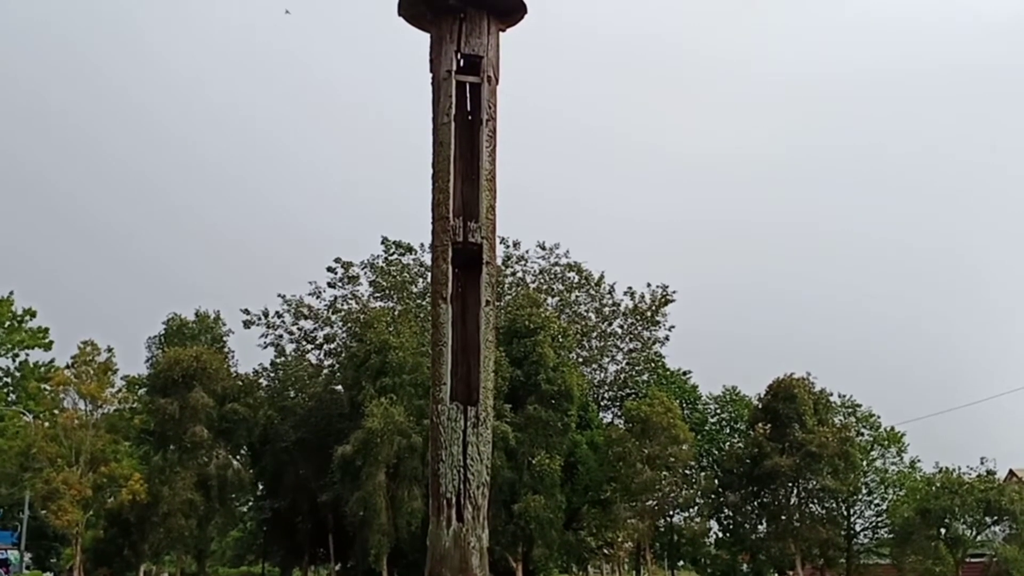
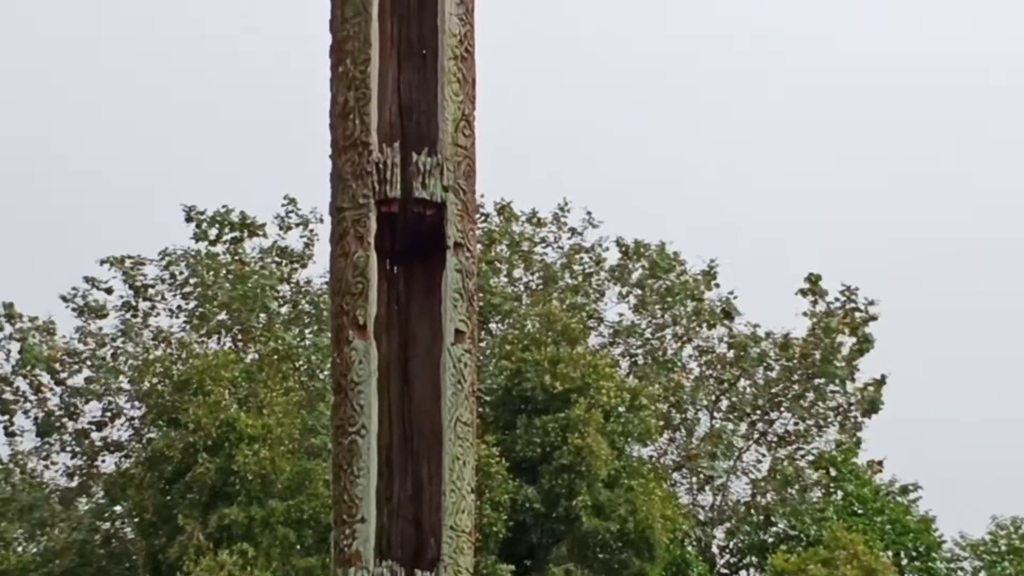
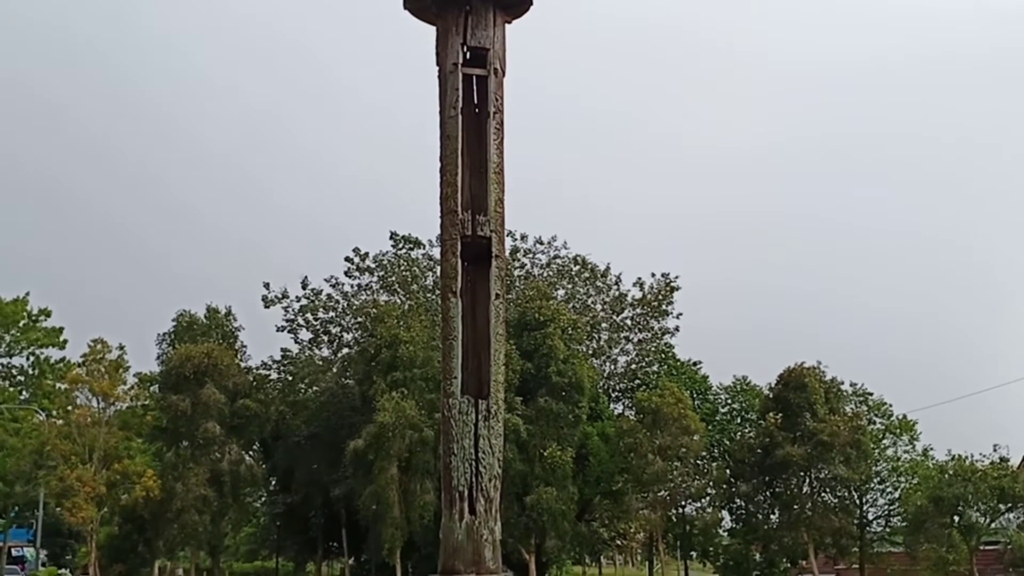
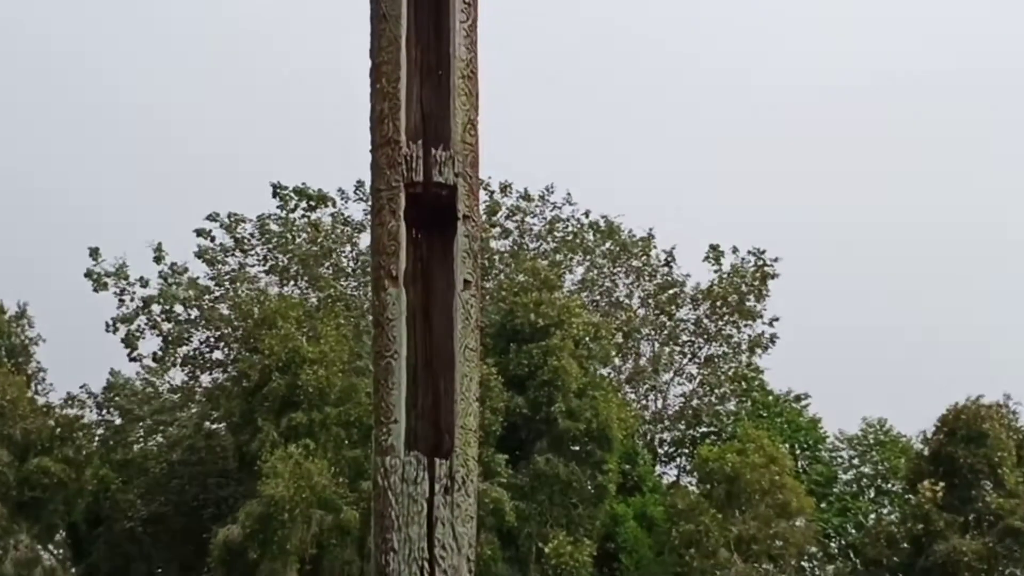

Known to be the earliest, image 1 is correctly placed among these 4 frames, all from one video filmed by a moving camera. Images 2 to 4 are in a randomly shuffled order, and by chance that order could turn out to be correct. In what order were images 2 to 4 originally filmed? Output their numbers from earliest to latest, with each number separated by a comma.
3, 4, 2
